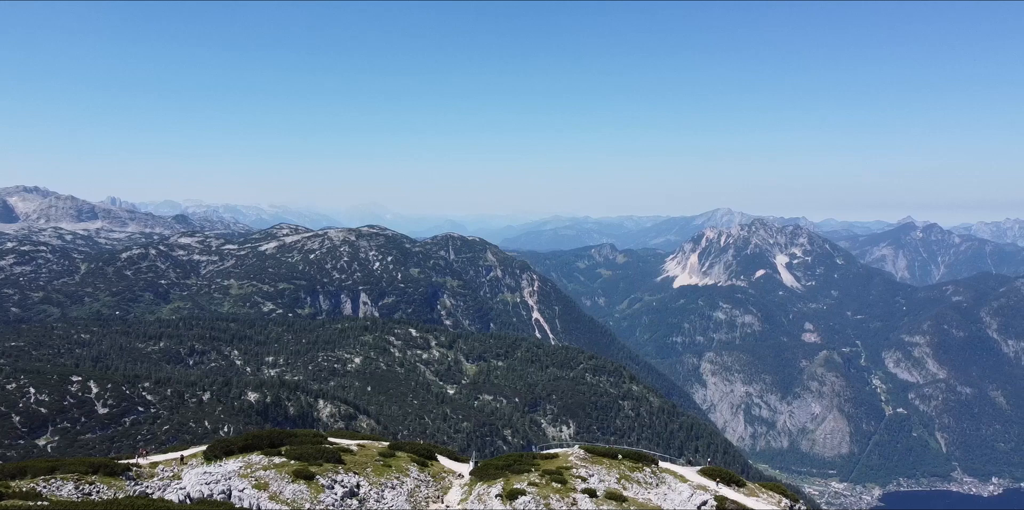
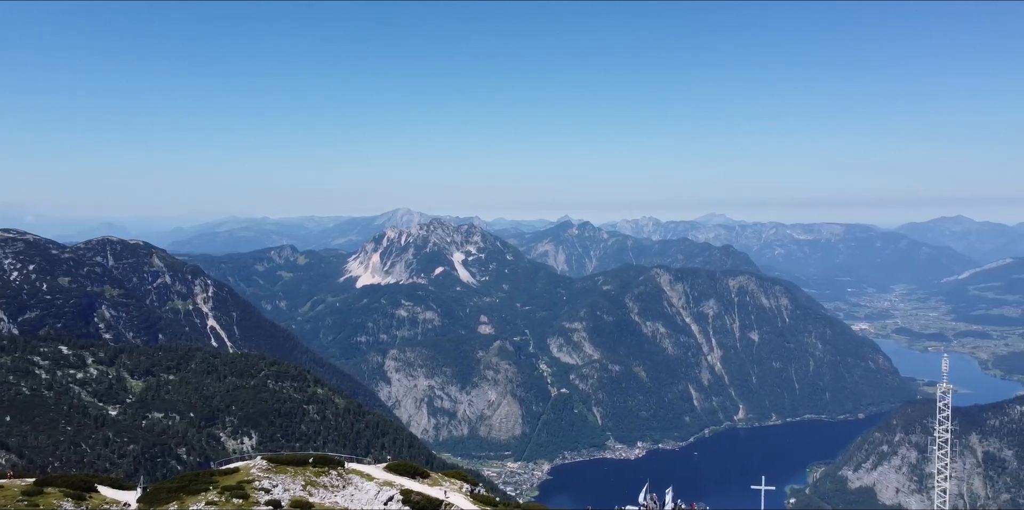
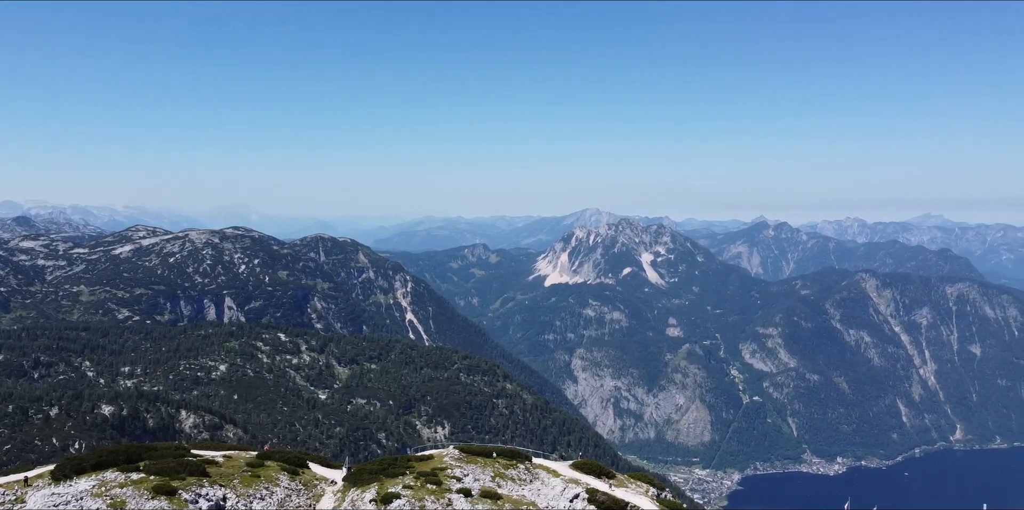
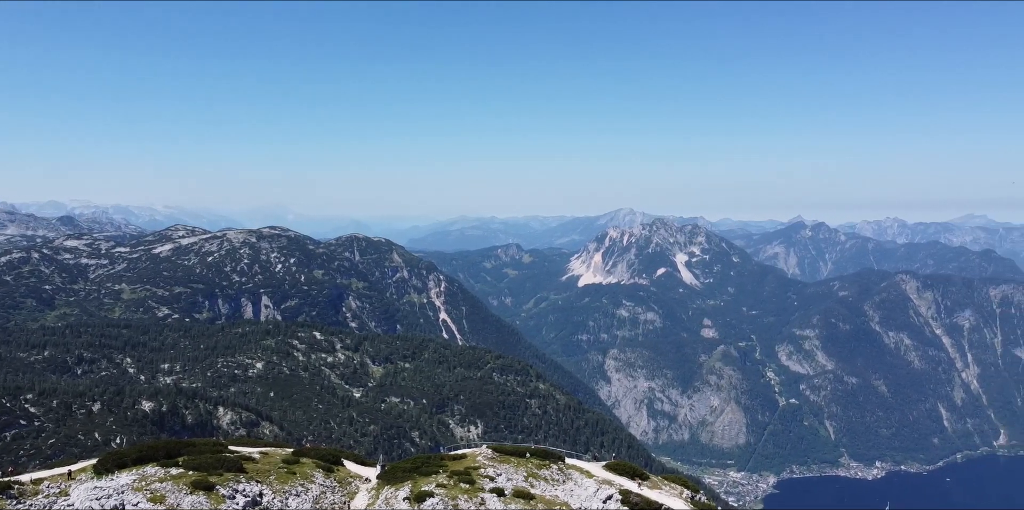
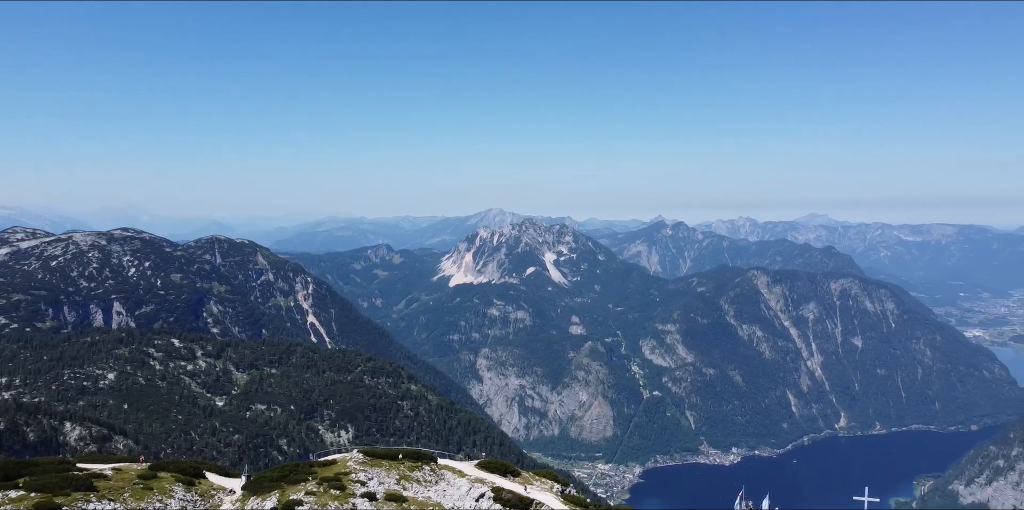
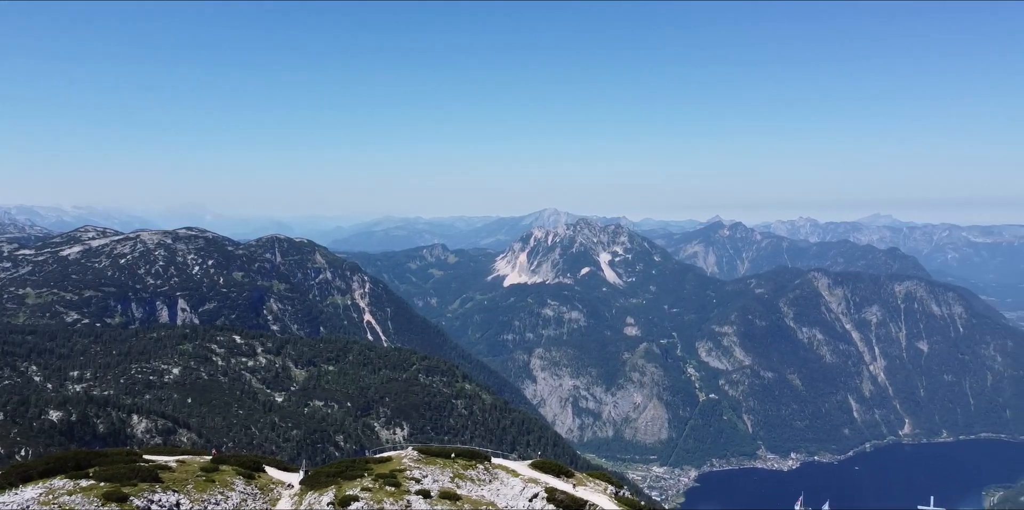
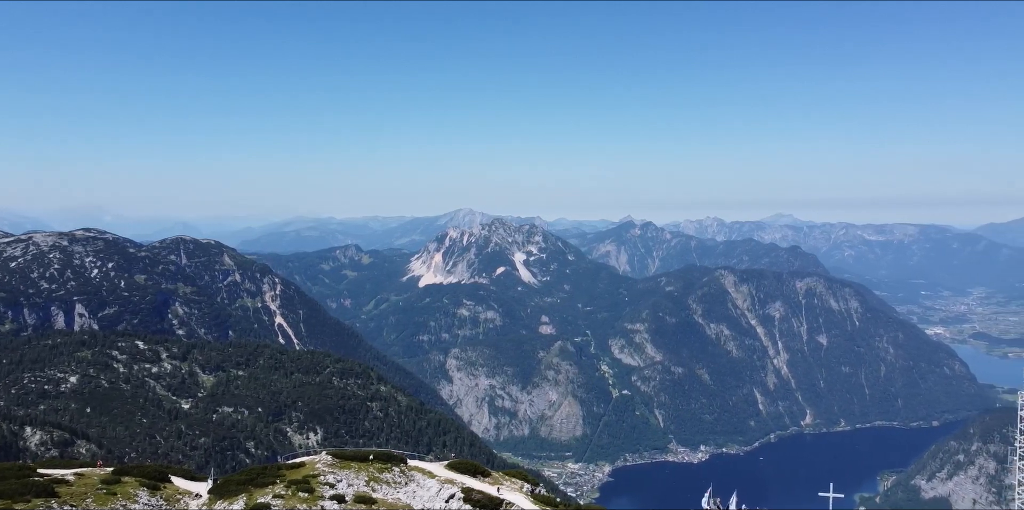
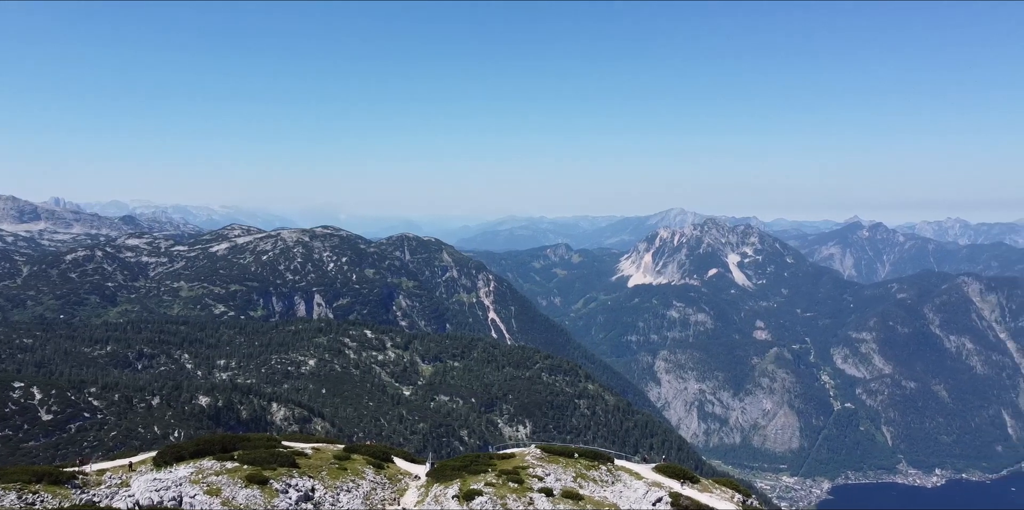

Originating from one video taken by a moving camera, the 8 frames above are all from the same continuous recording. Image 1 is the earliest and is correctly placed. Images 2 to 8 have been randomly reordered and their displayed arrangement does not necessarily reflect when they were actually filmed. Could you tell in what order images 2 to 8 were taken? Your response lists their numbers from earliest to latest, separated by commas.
8, 4, 3, 6, 5, 7, 2
